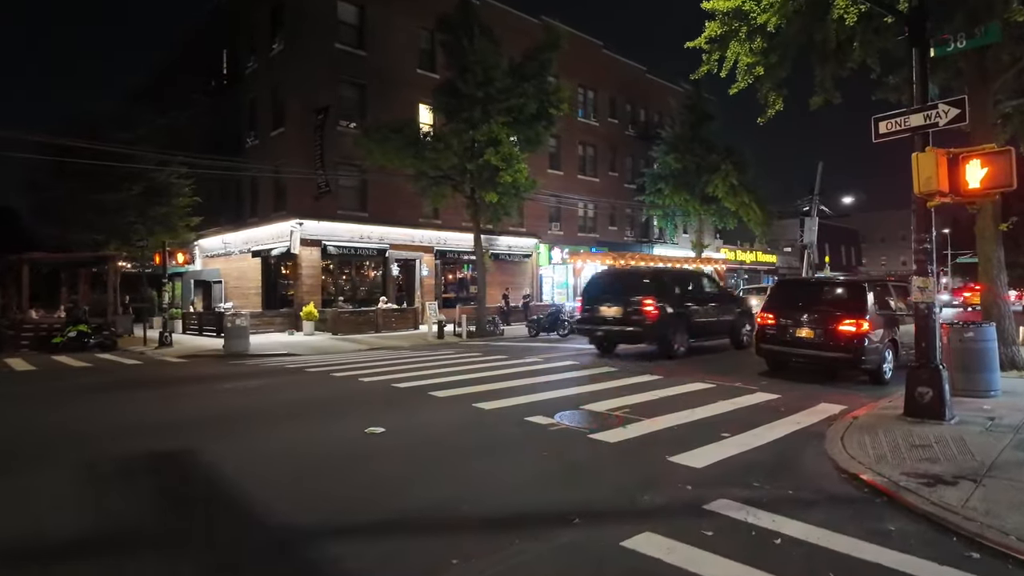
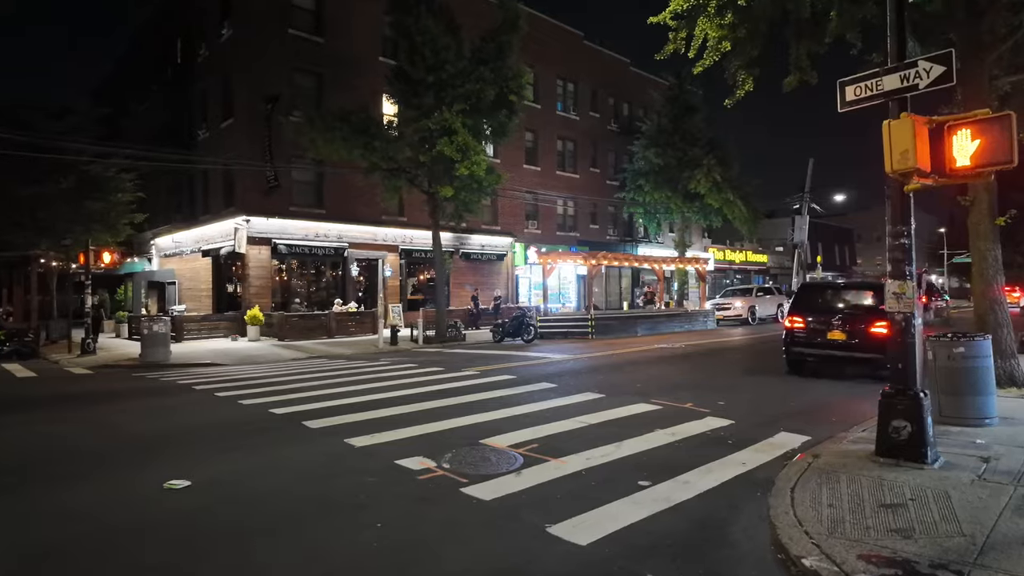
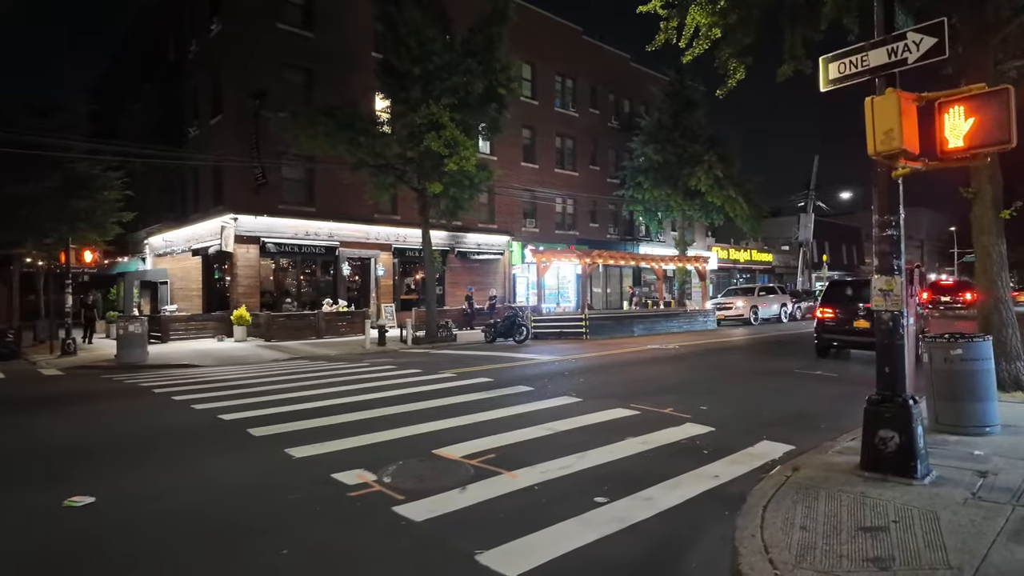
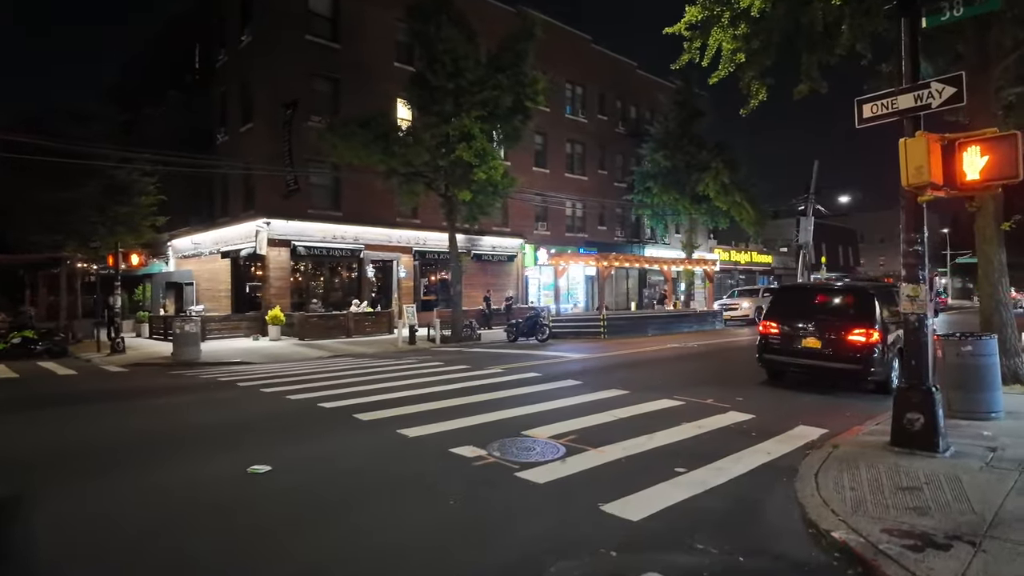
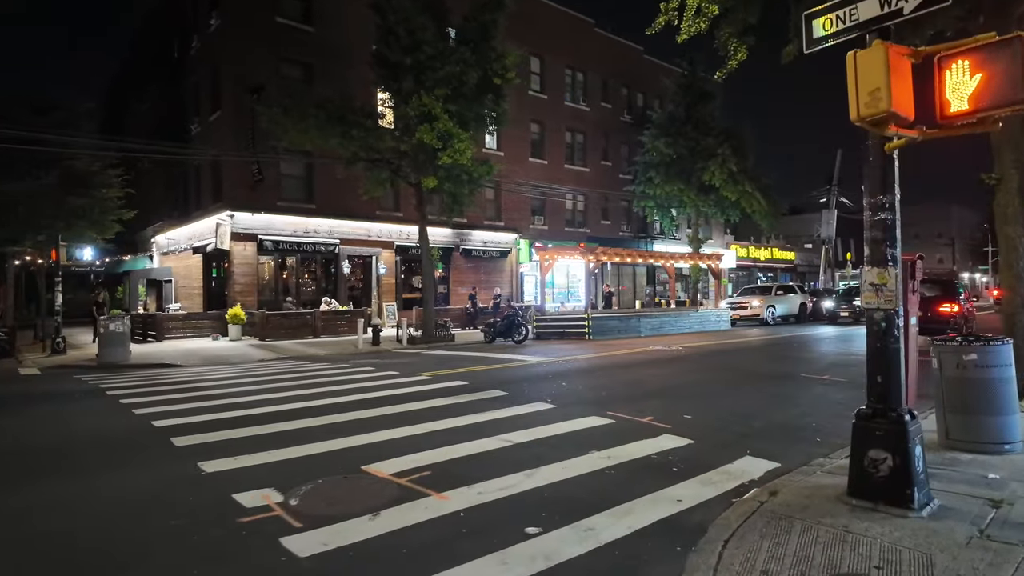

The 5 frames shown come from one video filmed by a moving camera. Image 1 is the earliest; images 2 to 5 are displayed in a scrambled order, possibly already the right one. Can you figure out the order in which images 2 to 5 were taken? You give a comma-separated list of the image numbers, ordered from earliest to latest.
4, 2, 3, 5
